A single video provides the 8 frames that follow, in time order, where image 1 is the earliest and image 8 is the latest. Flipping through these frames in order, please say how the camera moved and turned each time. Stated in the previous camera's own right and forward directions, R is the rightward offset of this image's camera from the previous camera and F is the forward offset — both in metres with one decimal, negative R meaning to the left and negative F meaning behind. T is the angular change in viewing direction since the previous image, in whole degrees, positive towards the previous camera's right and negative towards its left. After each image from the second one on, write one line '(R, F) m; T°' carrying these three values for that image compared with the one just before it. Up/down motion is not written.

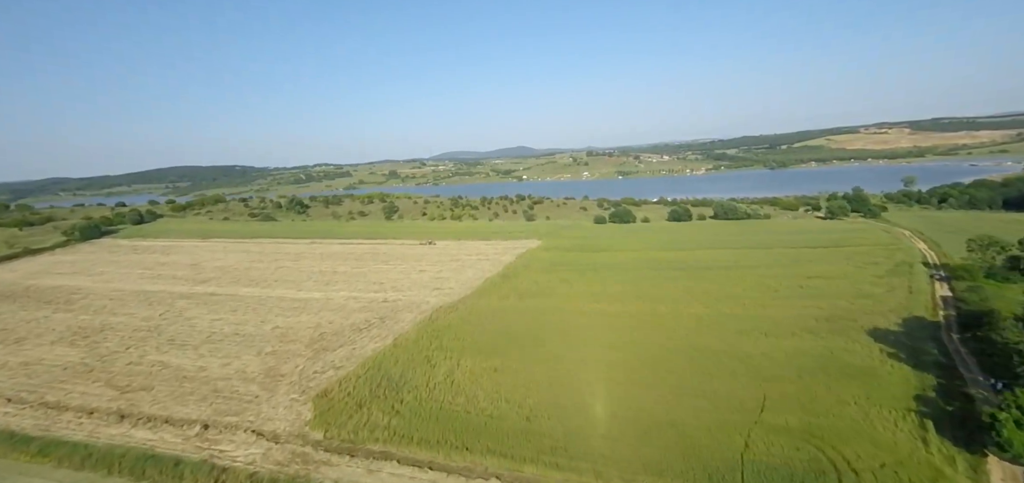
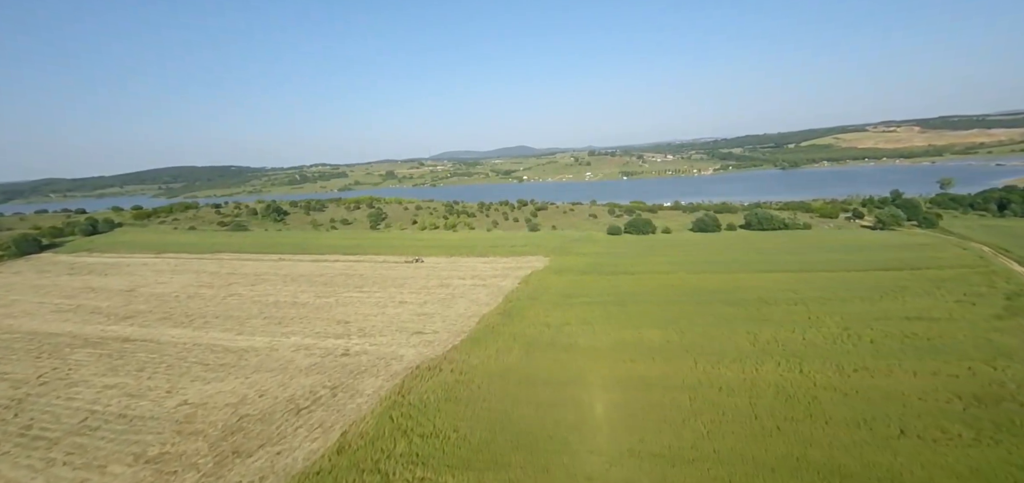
(-0.1, +6.0) m; 0°
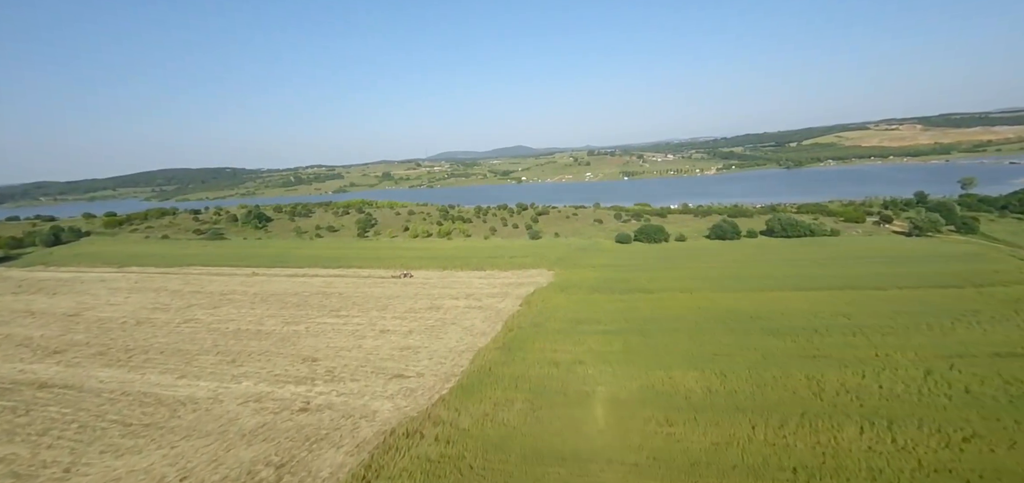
(-0.1, +3.6) m; 0°
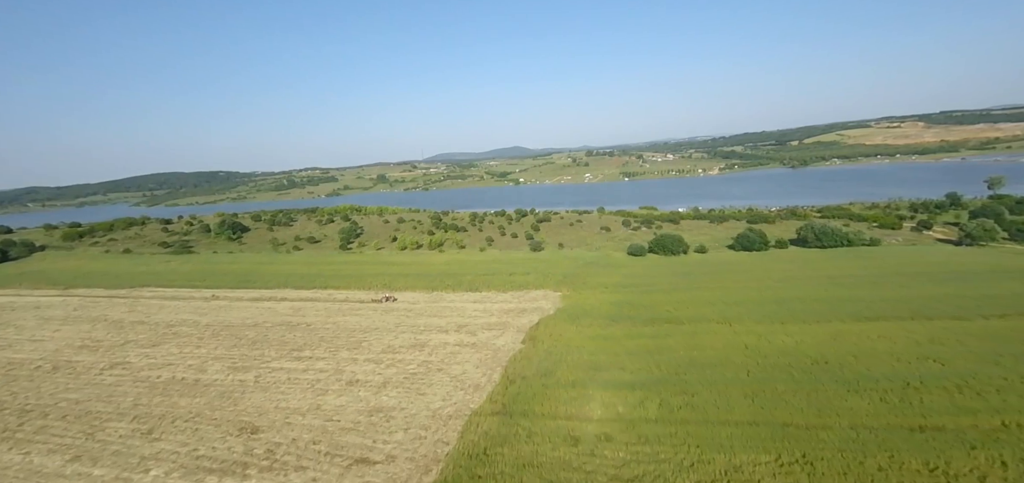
(-0.1, +4.1) m; 0°
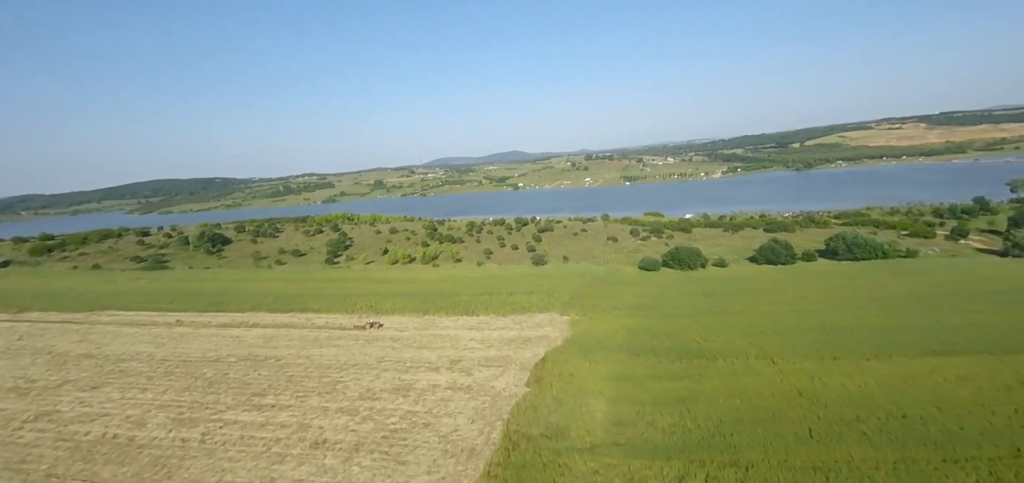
(-0.1, +3.0) m; 0°
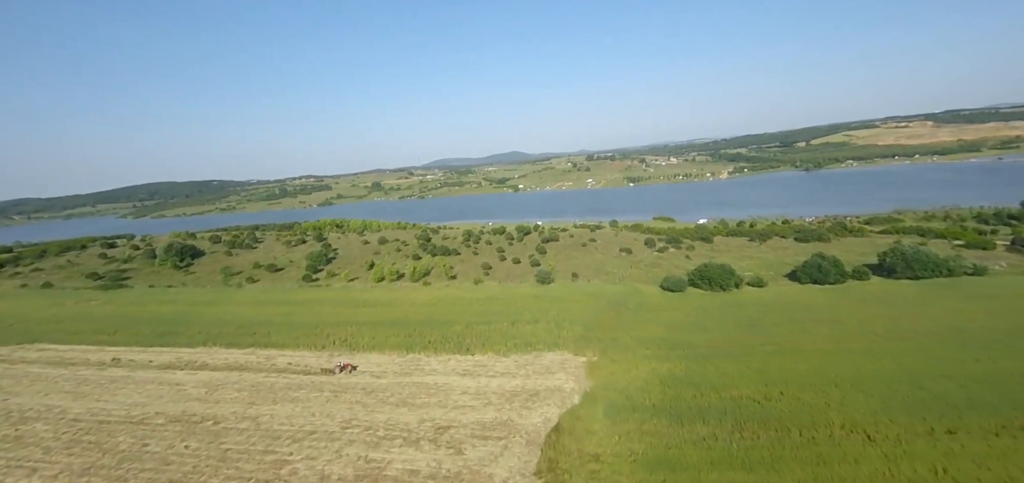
(-0.1, +4.1) m; 0°
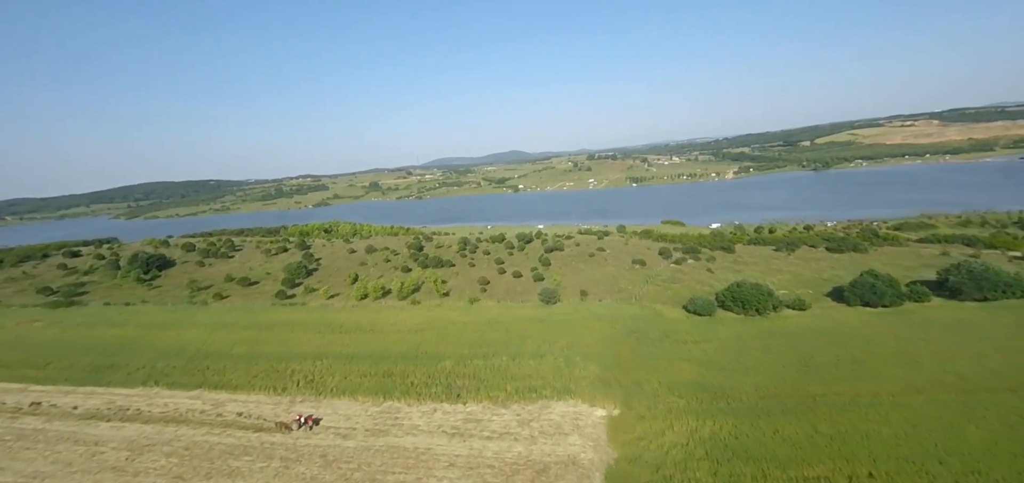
(0.0, +3.6) m; 0°
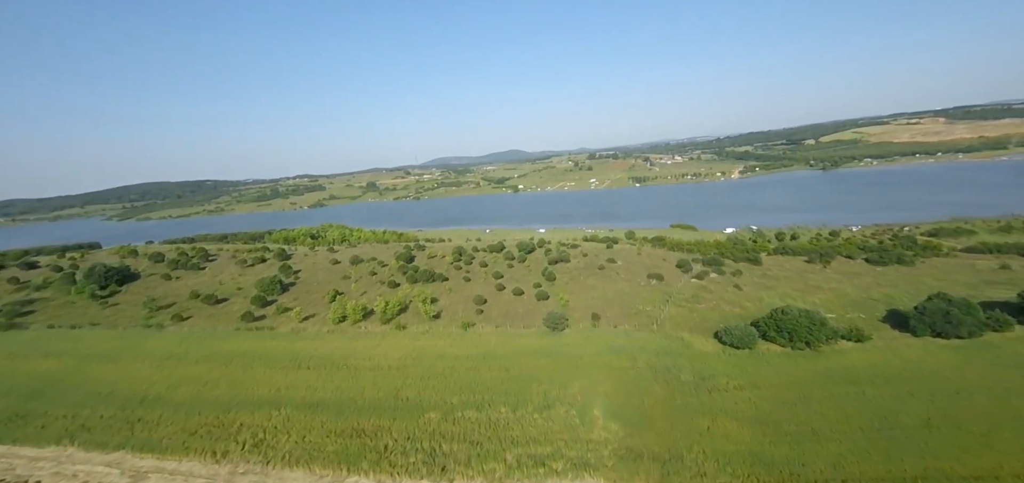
(0.0, +3.6) m; 0°
